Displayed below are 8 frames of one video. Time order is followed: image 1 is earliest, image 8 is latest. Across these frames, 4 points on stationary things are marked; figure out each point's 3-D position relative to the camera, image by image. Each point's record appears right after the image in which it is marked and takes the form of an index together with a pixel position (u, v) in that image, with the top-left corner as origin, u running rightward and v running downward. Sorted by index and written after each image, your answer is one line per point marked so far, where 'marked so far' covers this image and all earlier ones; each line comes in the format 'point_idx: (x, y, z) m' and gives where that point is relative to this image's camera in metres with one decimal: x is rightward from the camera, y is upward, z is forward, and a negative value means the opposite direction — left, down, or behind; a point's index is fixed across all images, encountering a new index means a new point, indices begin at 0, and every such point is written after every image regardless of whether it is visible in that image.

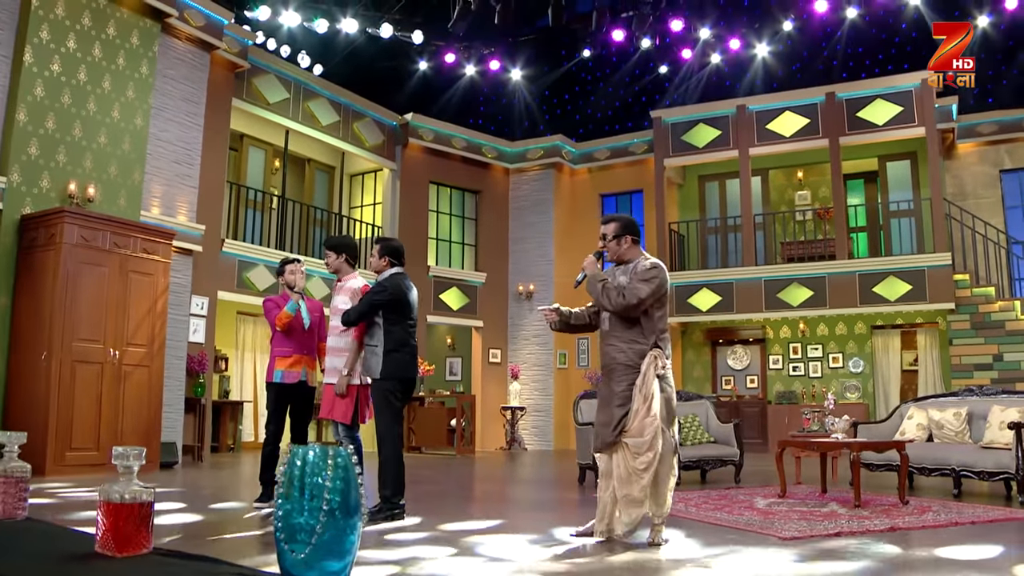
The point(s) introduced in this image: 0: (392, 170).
0: (-1.5, +1.4, +12.3) m
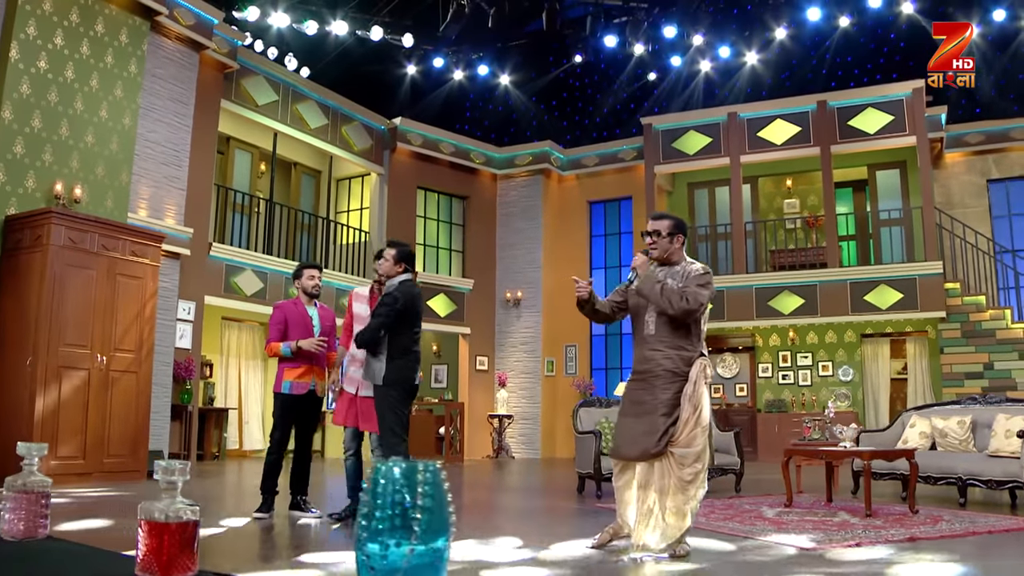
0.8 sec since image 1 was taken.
0: (-1.6, +1.3, +12.1) m
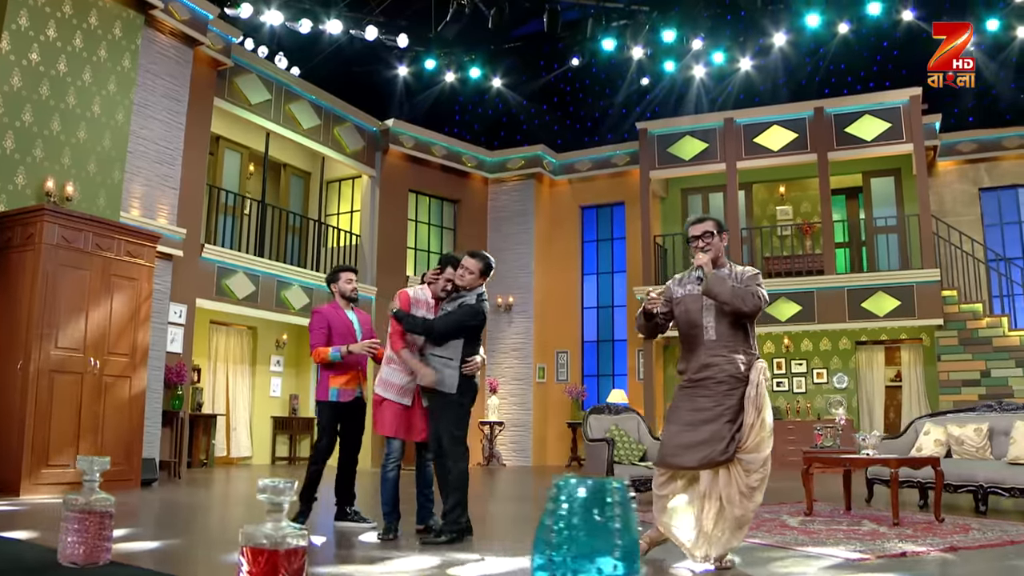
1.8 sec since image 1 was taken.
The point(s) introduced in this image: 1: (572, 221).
0: (-1.7, +1.3, +11.9) m
1: (+0.8, +0.9, +13.1) m
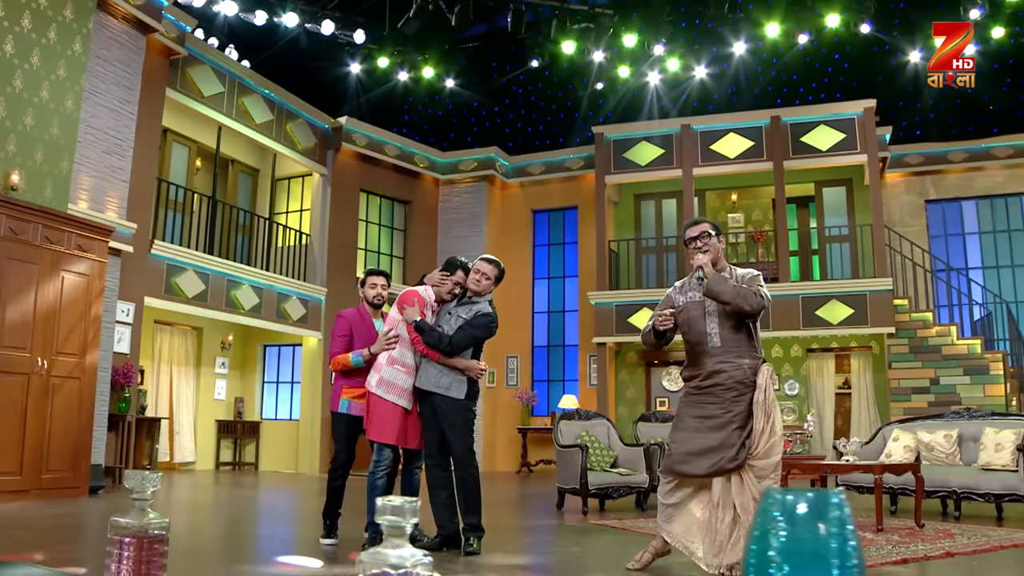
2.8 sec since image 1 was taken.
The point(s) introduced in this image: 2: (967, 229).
0: (-2.2, +1.3, +11.6) m
1: (+0.1, +0.8, +13.0) m
2: (+5.2, +0.7, +11.6) m
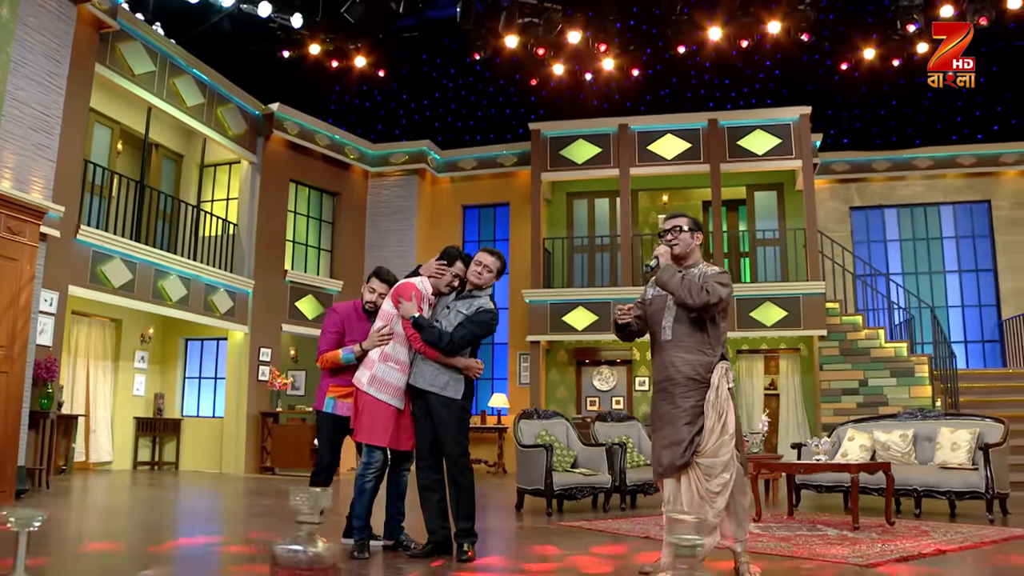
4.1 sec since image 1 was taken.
0: (-2.9, +1.4, +11.1) m
1: (-0.7, +0.9, +12.8) m
2: (+4.5, +0.6, +12.0) m
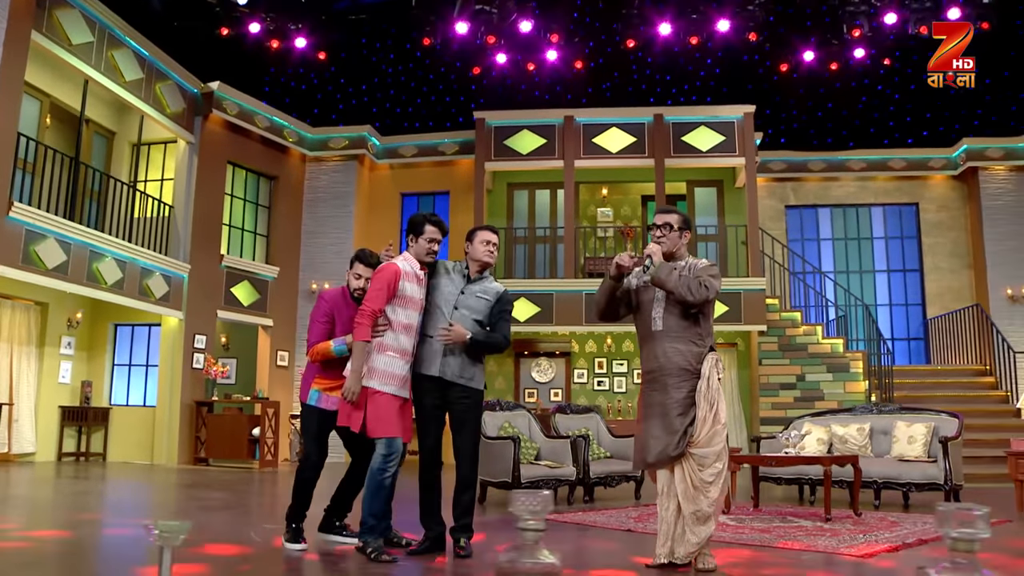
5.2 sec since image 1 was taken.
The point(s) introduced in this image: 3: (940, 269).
0: (-3.4, +1.5, +10.7) m
1: (-1.5, +1.0, +12.6) m
2: (+3.8, +0.6, +12.3) m
3: (+5.0, +0.2, +11.9) m
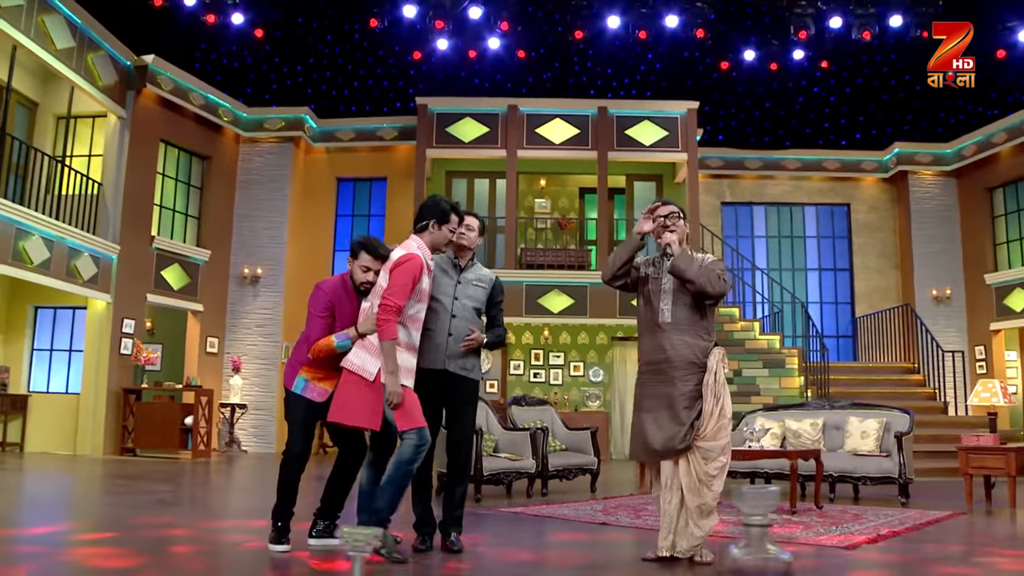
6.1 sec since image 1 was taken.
0: (-4.0, +1.7, +10.2) m
1: (-2.2, +1.2, +12.3) m
2: (+3.0, +0.7, +12.5) m
3: (+4.3, +0.2, +12.2) m
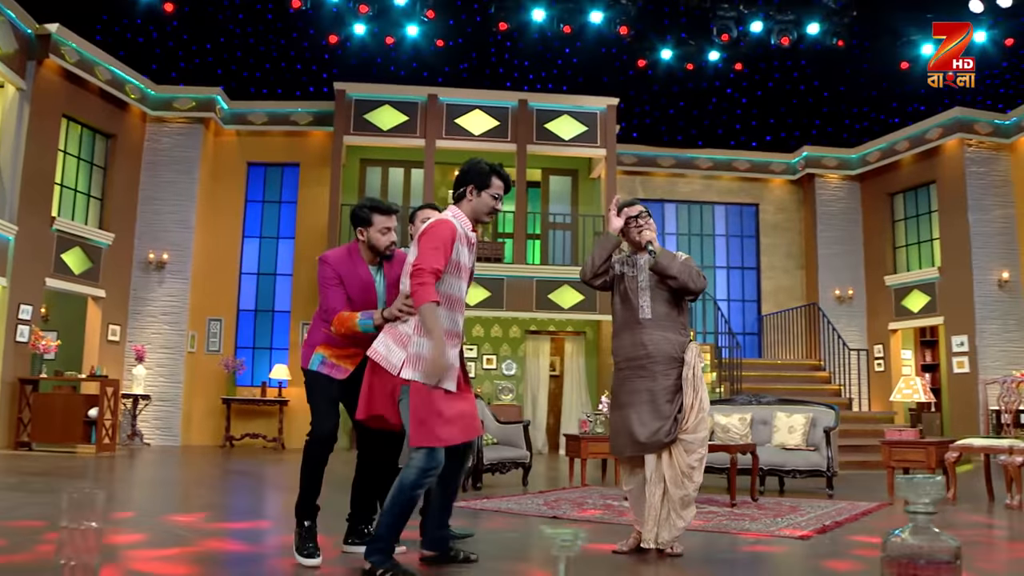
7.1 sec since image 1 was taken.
0: (-4.7, +1.9, +9.5) m
1: (-3.2, +1.3, +11.8) m
2: (+2.0, +0.7, +12.7) m
3: (+3.3, +0.2, +12.6) m
